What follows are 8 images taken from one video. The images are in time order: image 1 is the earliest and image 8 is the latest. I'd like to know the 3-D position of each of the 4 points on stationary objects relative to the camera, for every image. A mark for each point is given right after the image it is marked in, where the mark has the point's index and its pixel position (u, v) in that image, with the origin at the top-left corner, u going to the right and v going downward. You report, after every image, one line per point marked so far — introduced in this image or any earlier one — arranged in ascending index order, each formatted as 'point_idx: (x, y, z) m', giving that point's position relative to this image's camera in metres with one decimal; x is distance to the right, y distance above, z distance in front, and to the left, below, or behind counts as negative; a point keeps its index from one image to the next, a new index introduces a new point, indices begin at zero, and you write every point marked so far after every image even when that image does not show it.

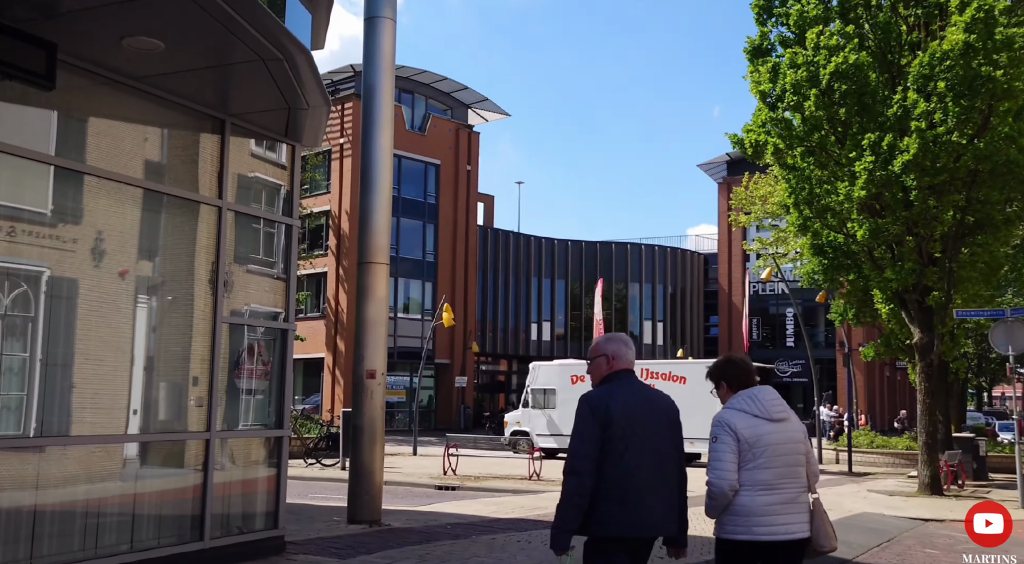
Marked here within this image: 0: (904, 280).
0: (+6.7, 0.0, +16.9) m
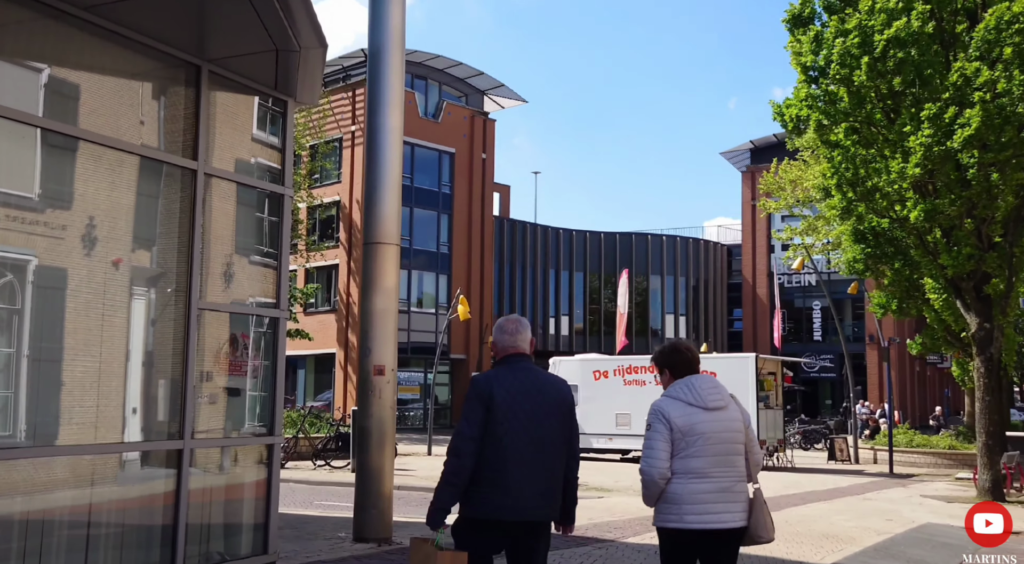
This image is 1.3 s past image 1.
0: (+7.0, +0.2, +15.5) m
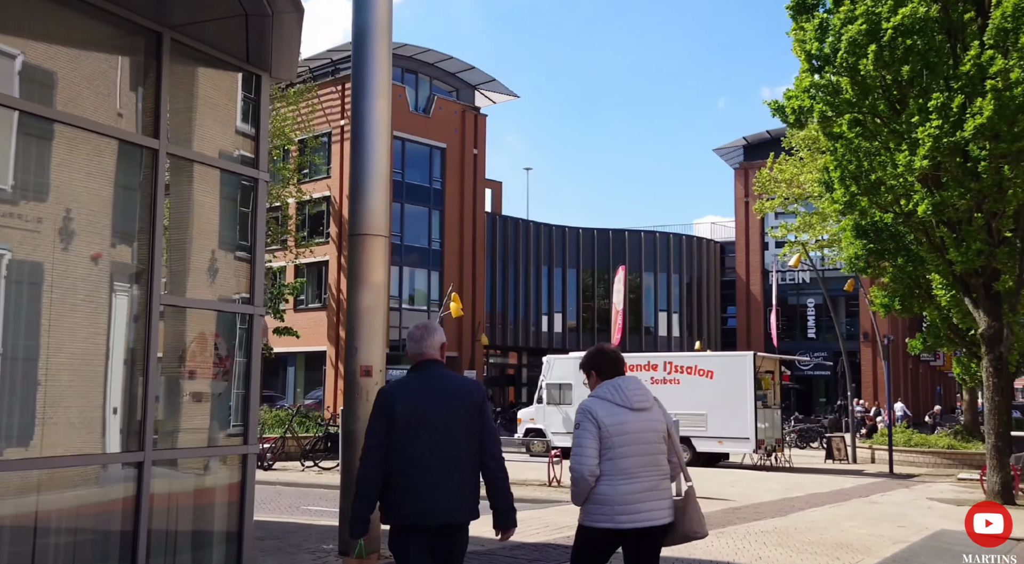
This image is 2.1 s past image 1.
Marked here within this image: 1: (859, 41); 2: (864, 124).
0: (+6.9, +0.3, +15.0) m
1: (+5.4, +3.8, +15.3) m
2: (+5.6, +2.5, +15.8) m
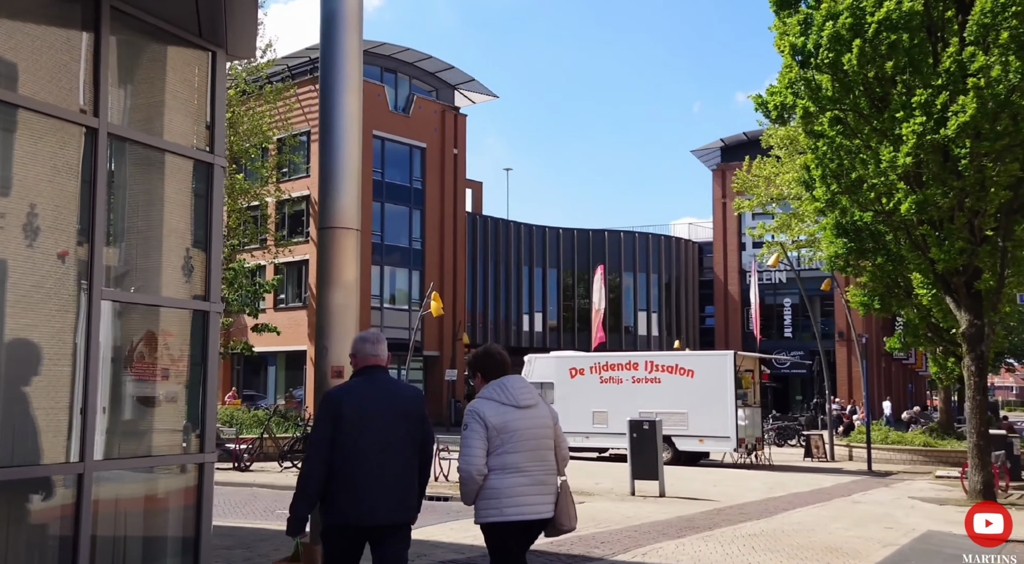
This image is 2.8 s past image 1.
0: (+6.6, +0.3, +15.0) m
1: (+5.1, +3.8, +15.3) m
2: (+5.3, +2.5, +15.8) m
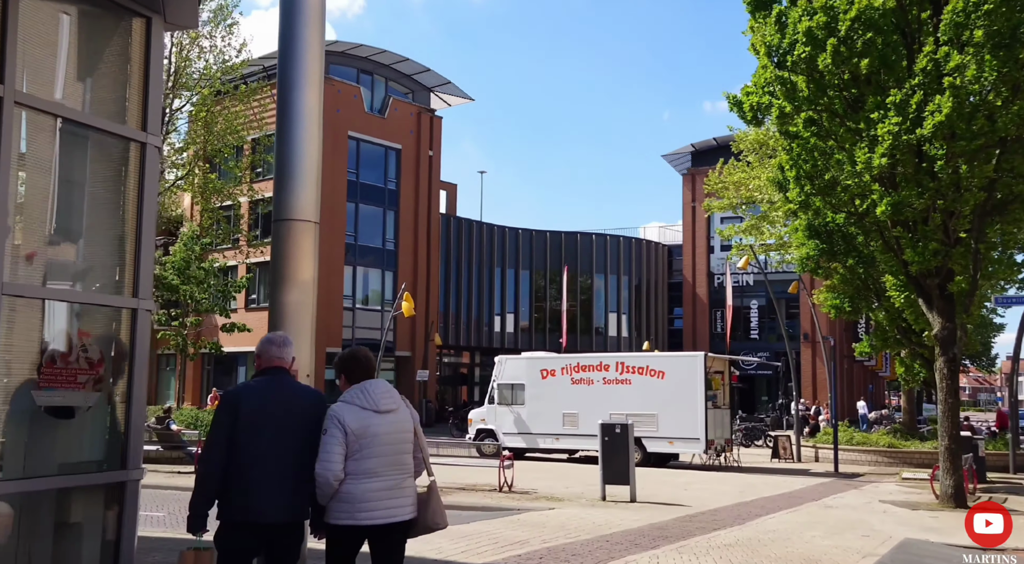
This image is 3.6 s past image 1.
0: (+6.2, +0.3, +14.9) m
1: (+4.7, +3.8, +15.2) m
2: (+4.9, +2.5, +15.7) m
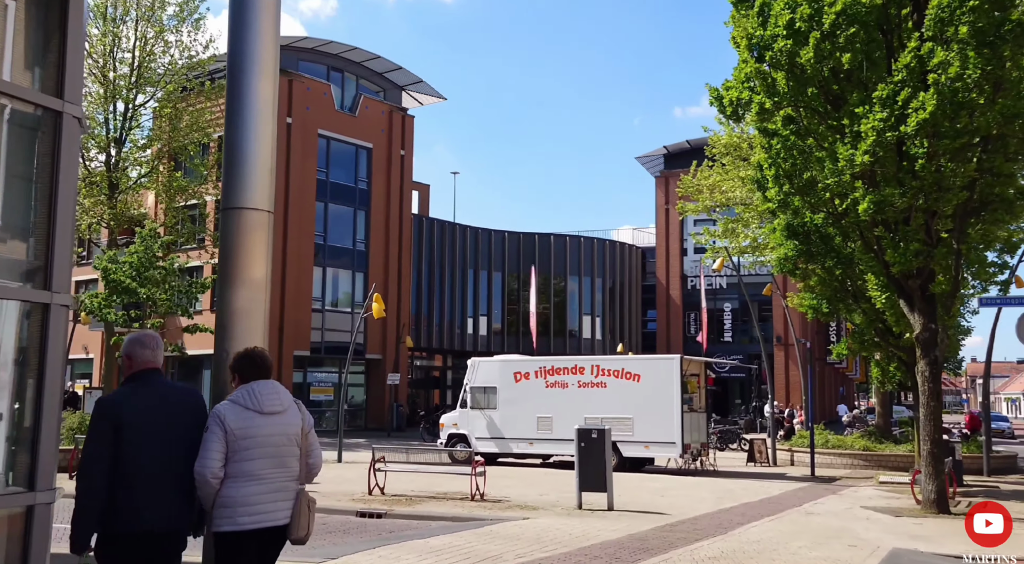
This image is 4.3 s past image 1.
0: (+5.8, +0.2, +14.6) m
1: (+4.3, +3.8, +14.8) m
2: (+4.5, +2.5, +15.3) m
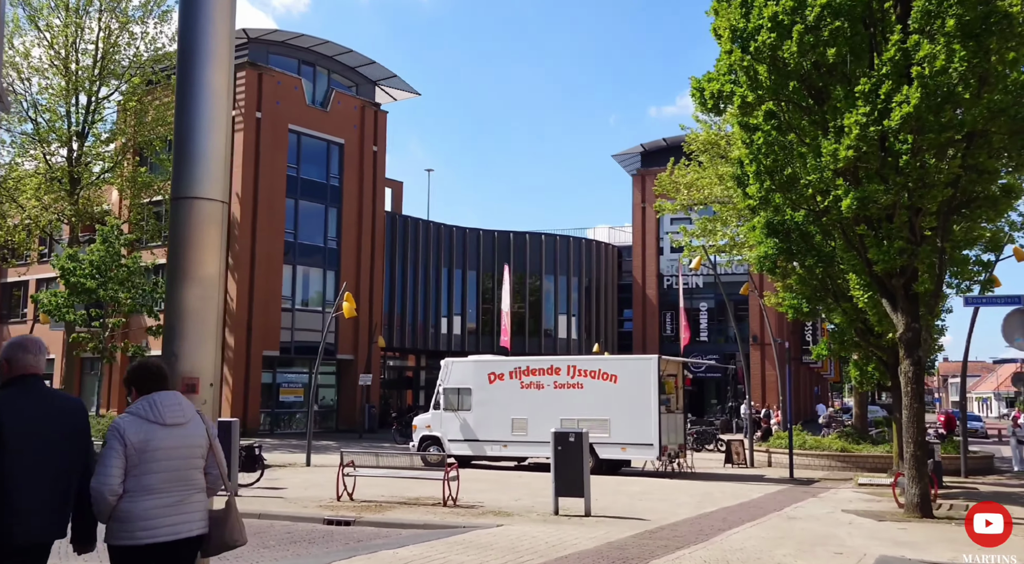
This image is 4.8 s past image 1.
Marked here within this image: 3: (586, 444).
0: (+5.4, +0.3, +14.2) m
1: (+3.9, +3.8, +14.4) m
2: (+4.1, +2.5, +14.9) m
3: (+1.1, -2.3, +14.1) m
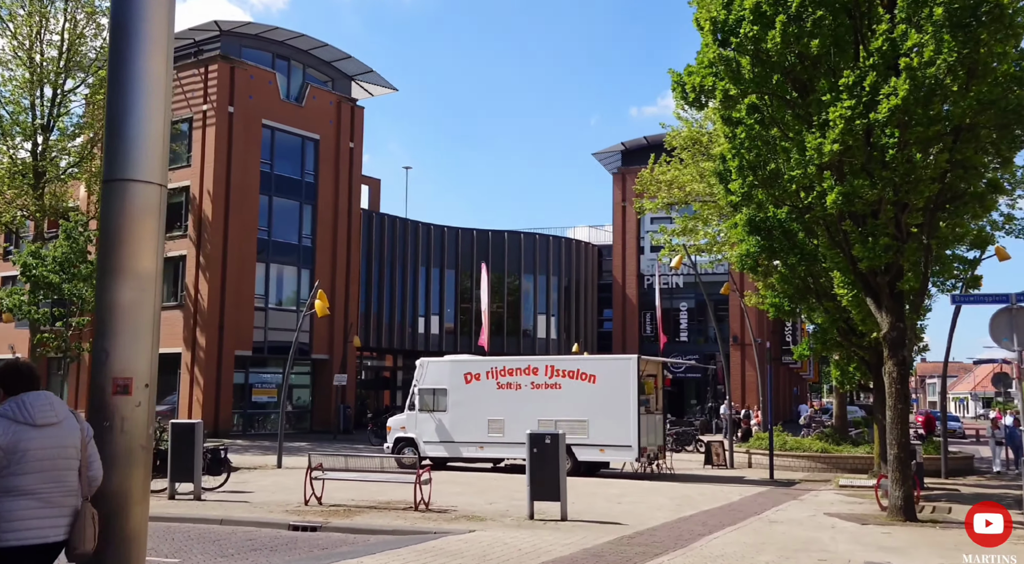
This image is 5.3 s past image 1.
0: (+5.1, +0.3, +13.8) m
1: (+3.5, +3.8, +14.0) m
2: (+3.7, +2.6, +14.5) m
3: (+0.7, -2.3, +13.7) m
